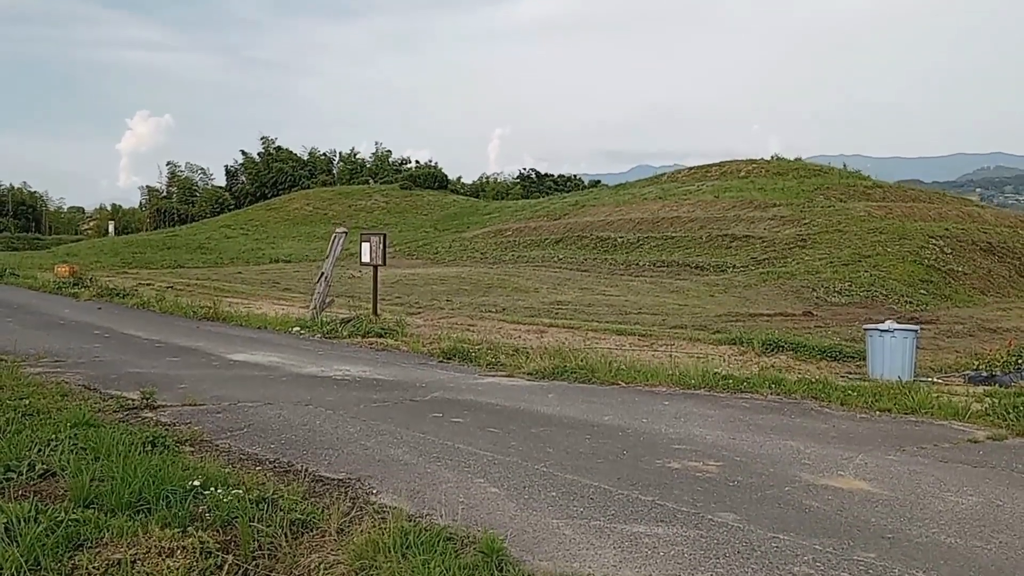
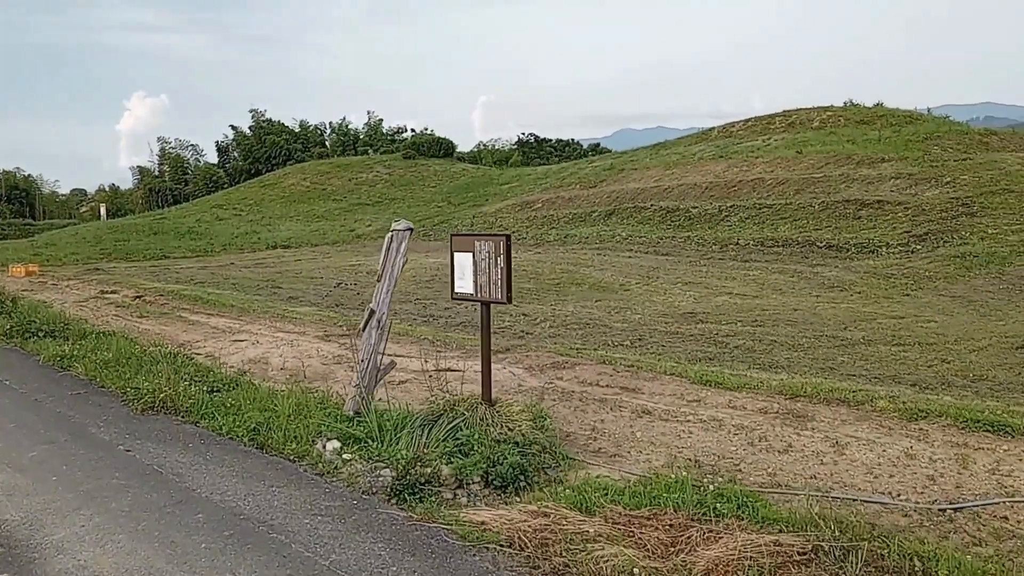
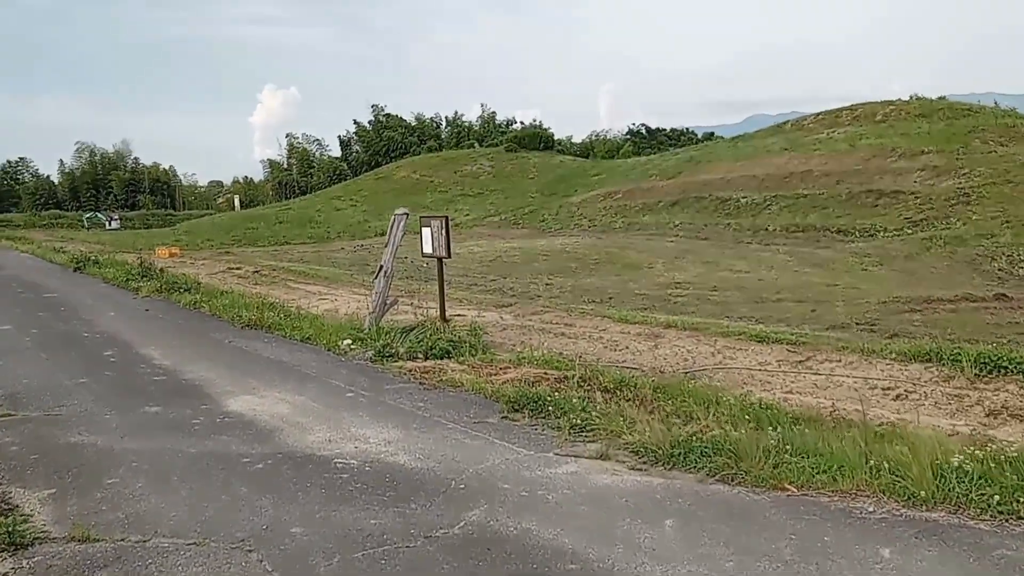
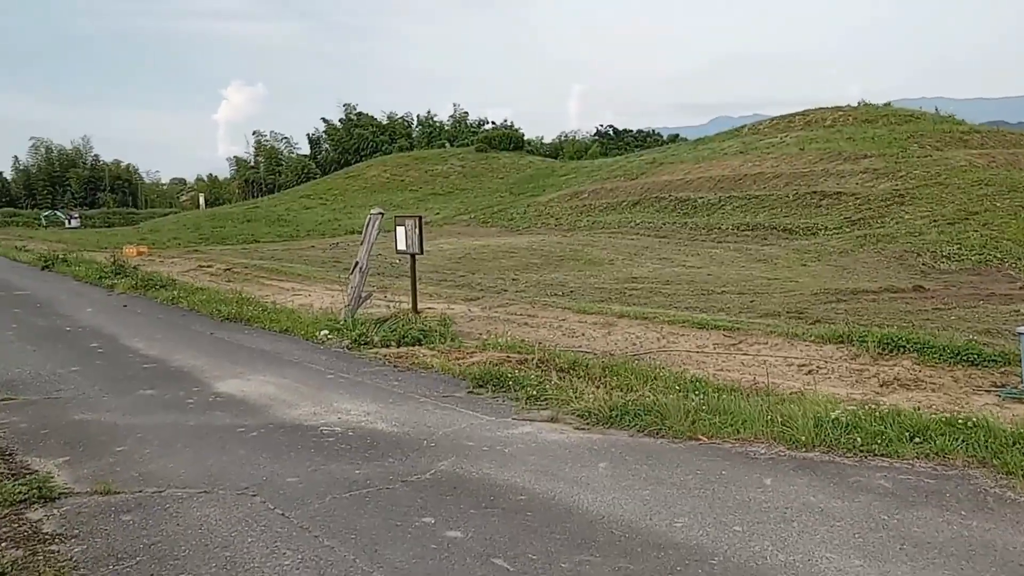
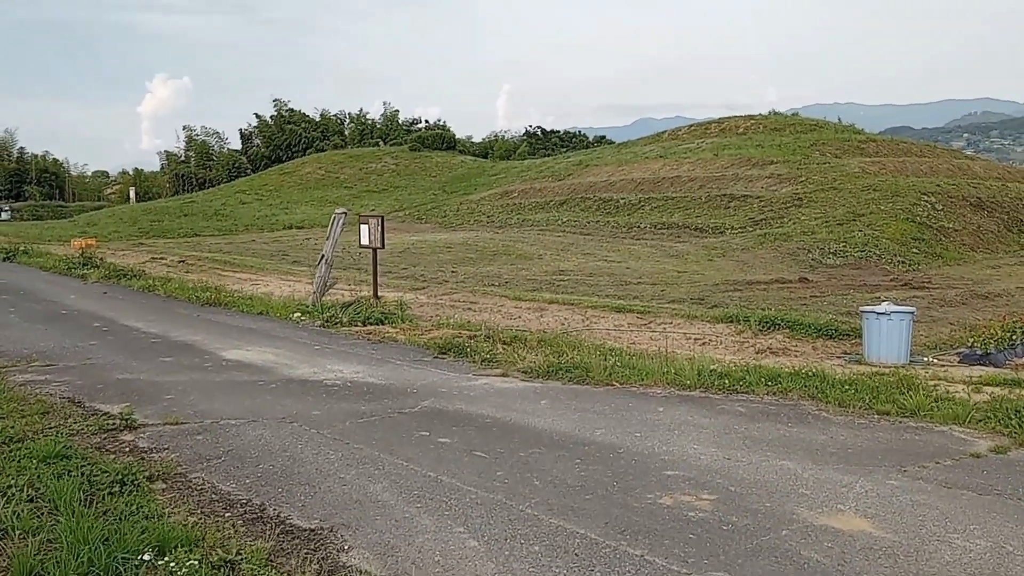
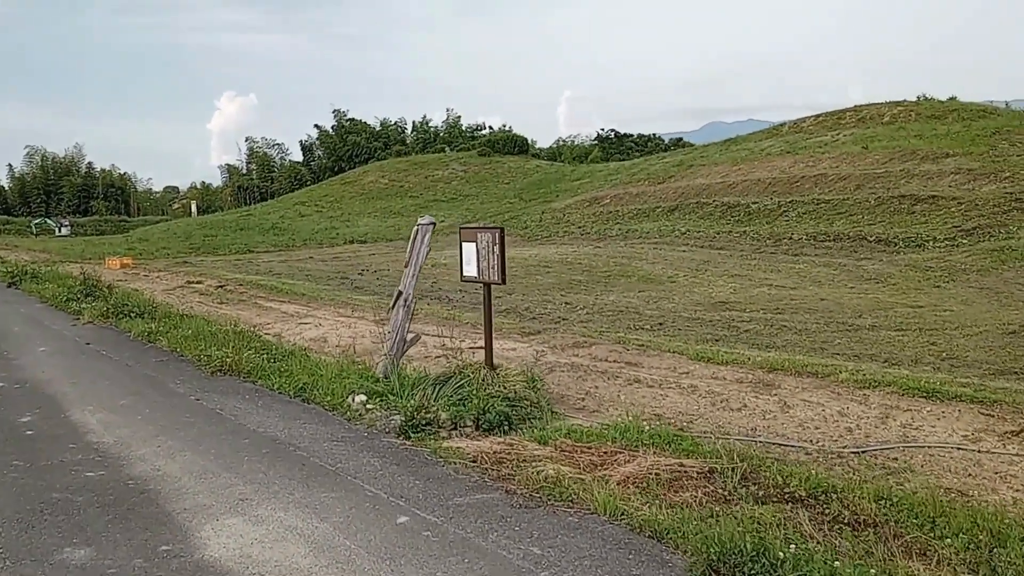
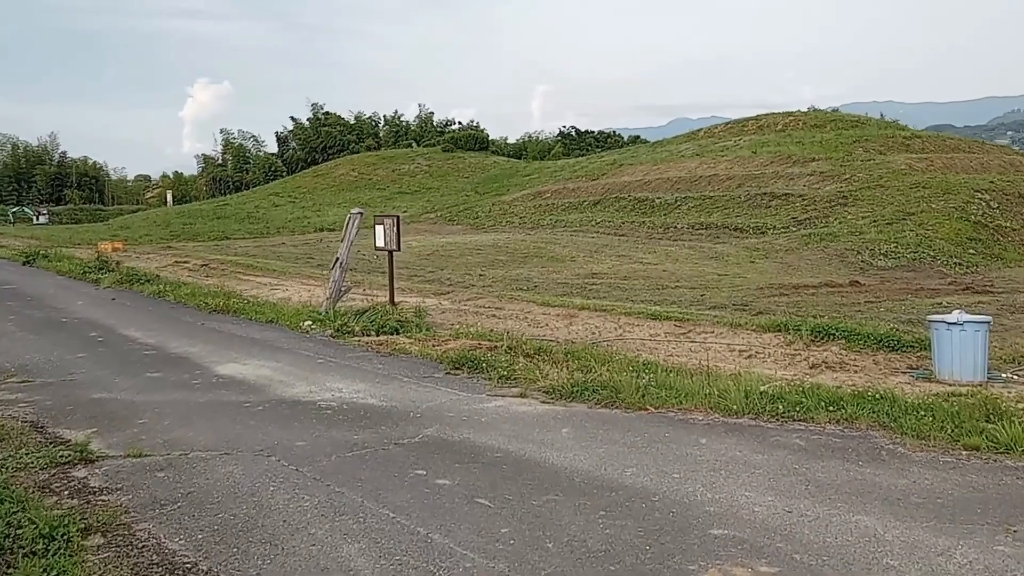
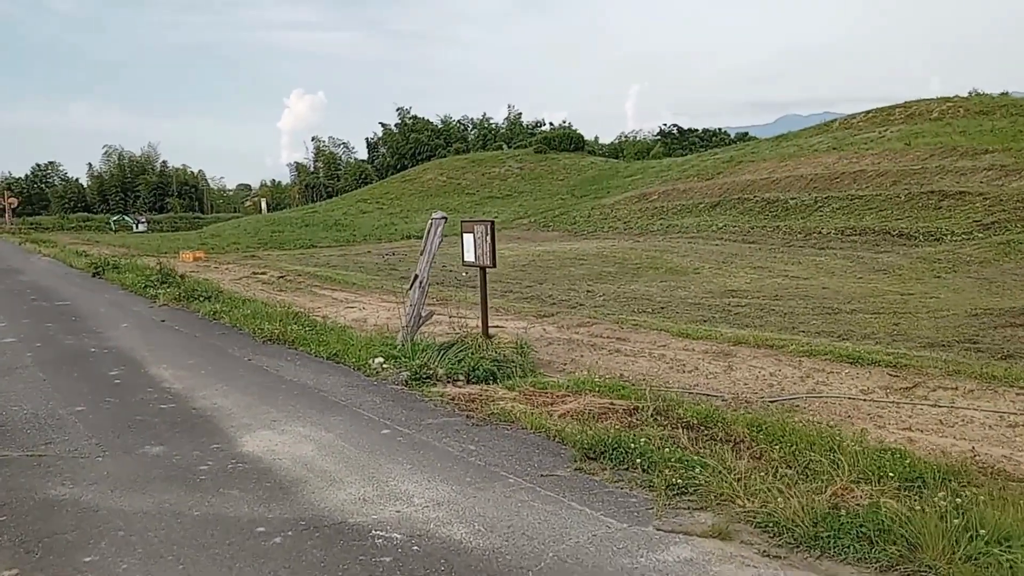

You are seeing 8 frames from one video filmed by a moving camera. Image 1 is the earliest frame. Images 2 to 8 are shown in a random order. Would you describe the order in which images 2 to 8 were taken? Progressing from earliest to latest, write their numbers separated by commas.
5, 7, 4, 3, 8, 6, 2
